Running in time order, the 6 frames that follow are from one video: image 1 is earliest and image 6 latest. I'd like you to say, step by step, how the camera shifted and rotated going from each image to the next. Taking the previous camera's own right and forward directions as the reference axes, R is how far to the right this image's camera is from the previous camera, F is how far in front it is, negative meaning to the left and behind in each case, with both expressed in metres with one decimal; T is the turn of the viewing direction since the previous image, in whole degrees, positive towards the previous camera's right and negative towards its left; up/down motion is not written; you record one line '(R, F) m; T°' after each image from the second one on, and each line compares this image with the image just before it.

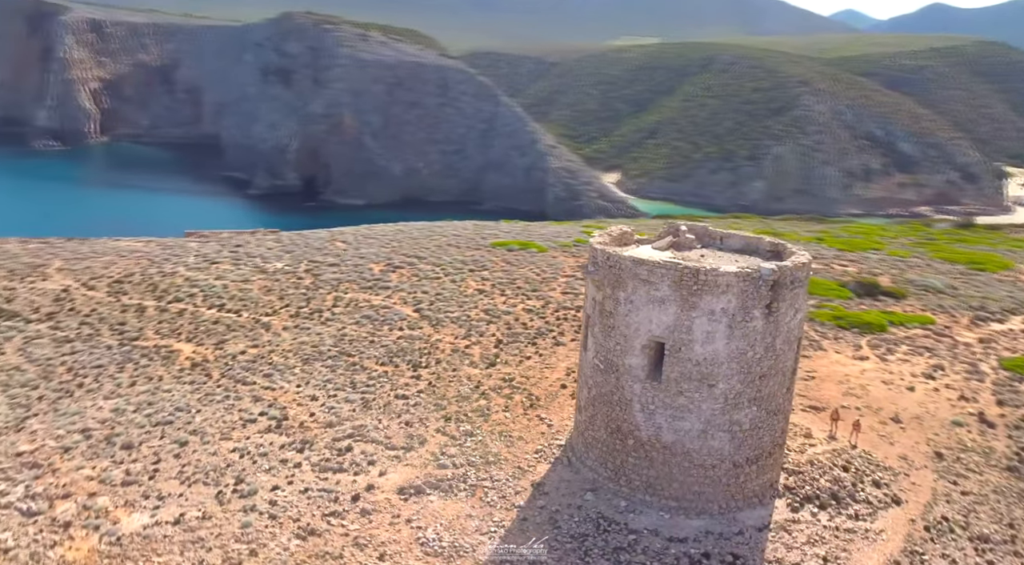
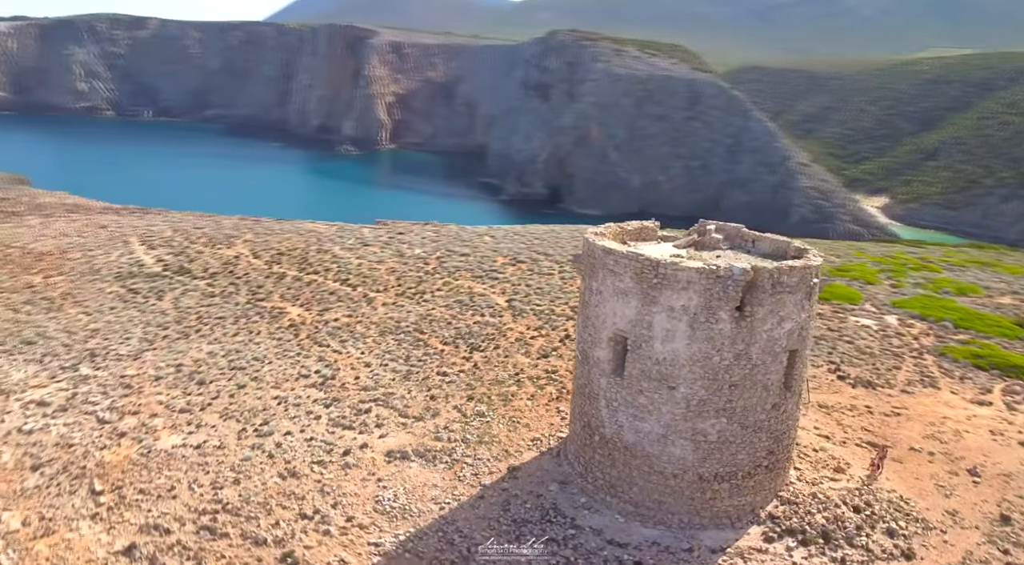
(+2.7, +0.4) m; -17°
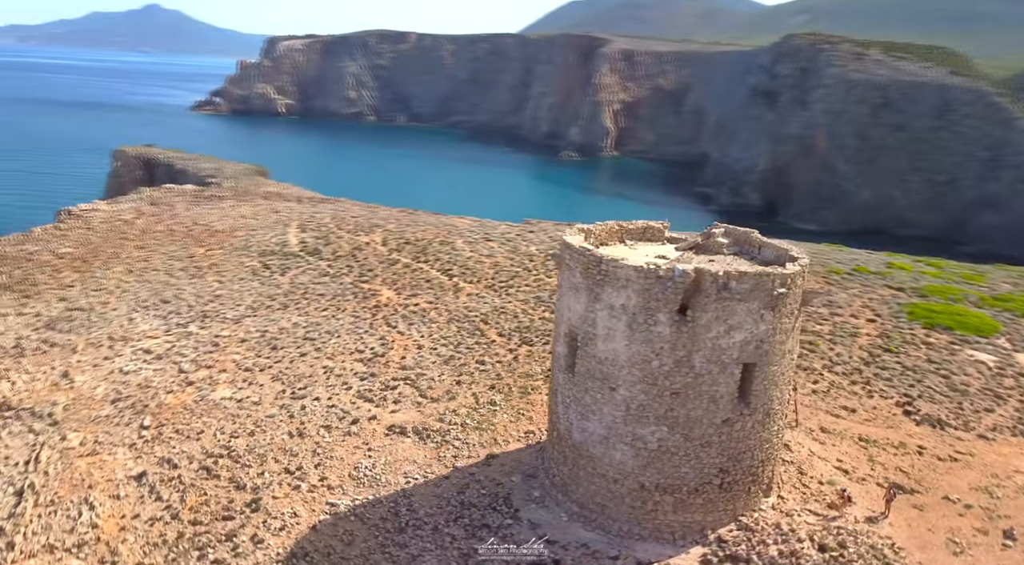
(+2.5, +0.2) m; -15°
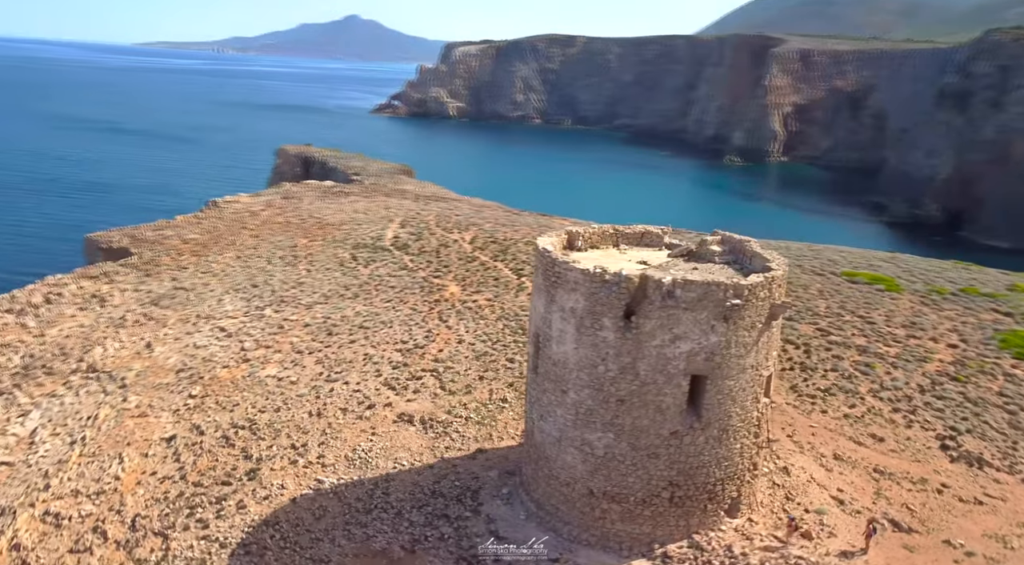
(+1.8, 0.0) m; -11°
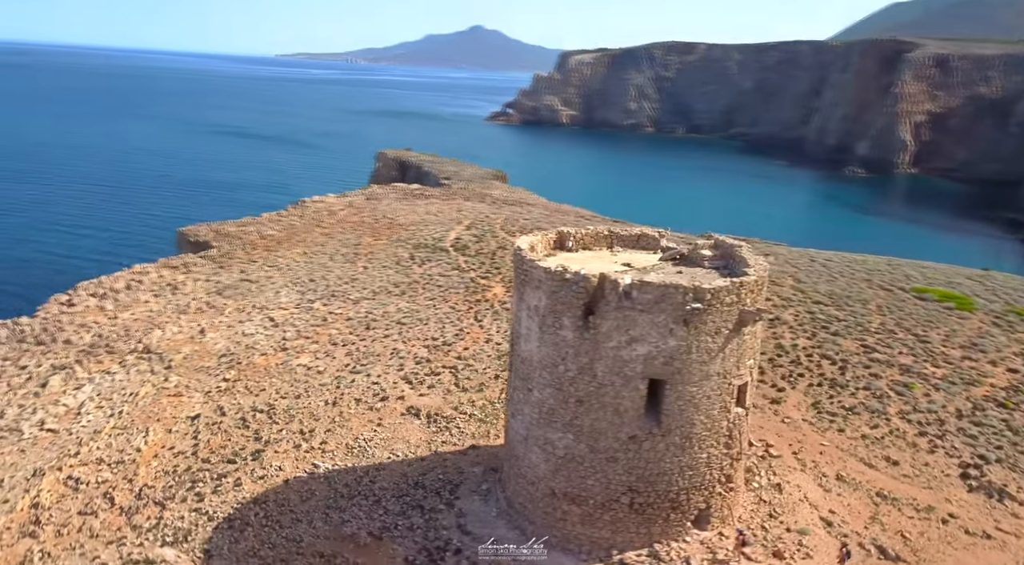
(+1.3, 0.0) m; -8°
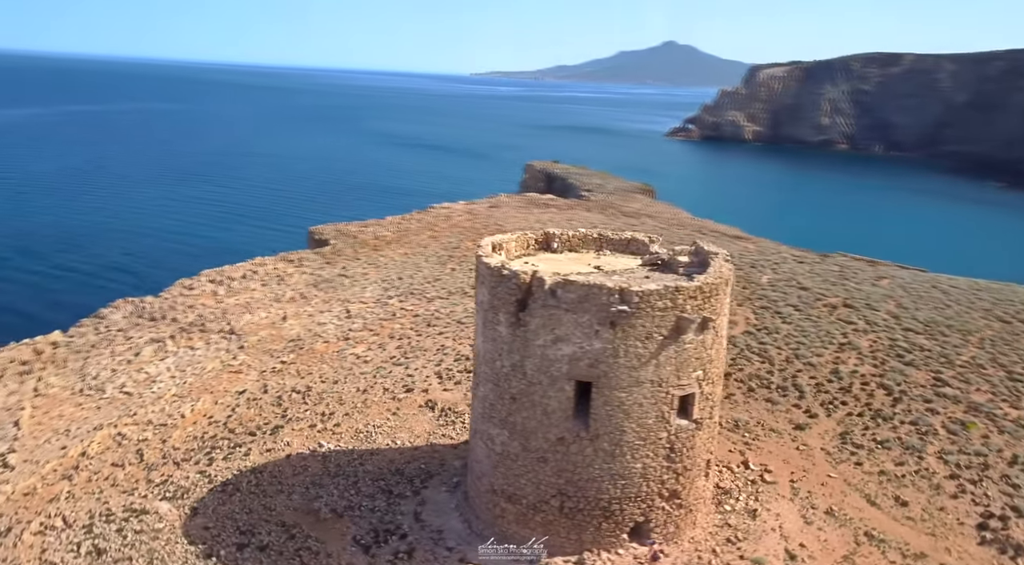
(+2.0, +0.1) m; -12°
